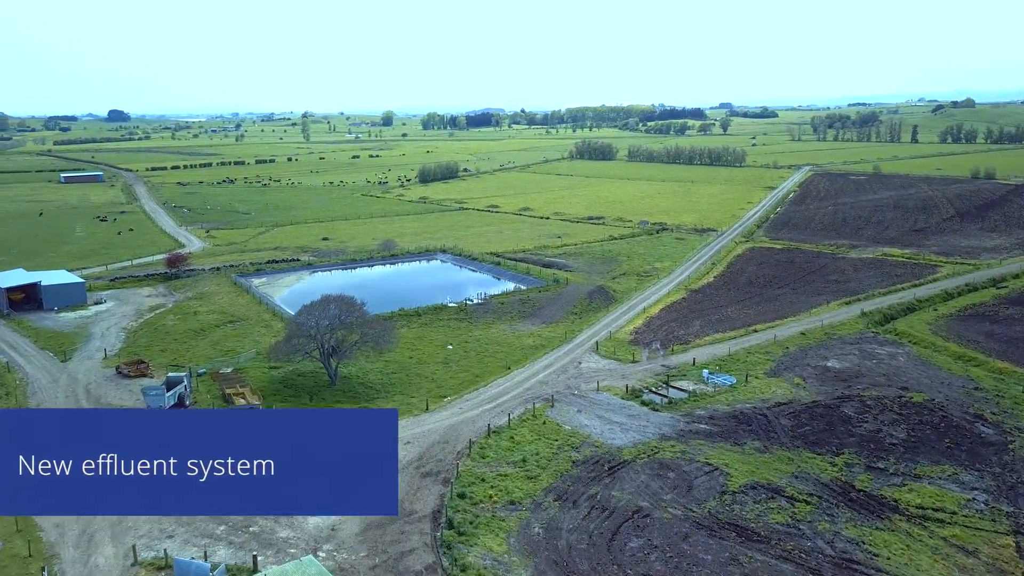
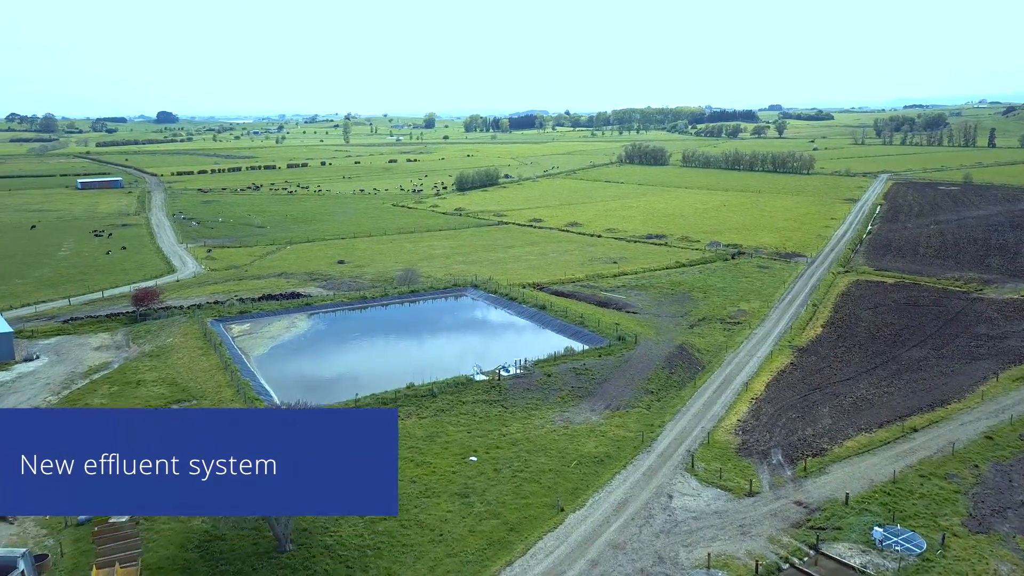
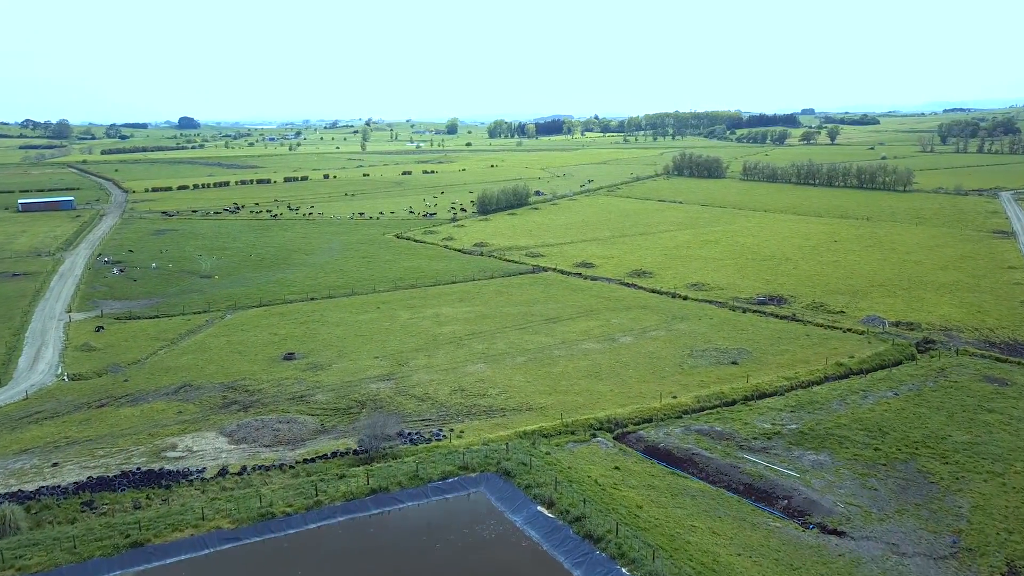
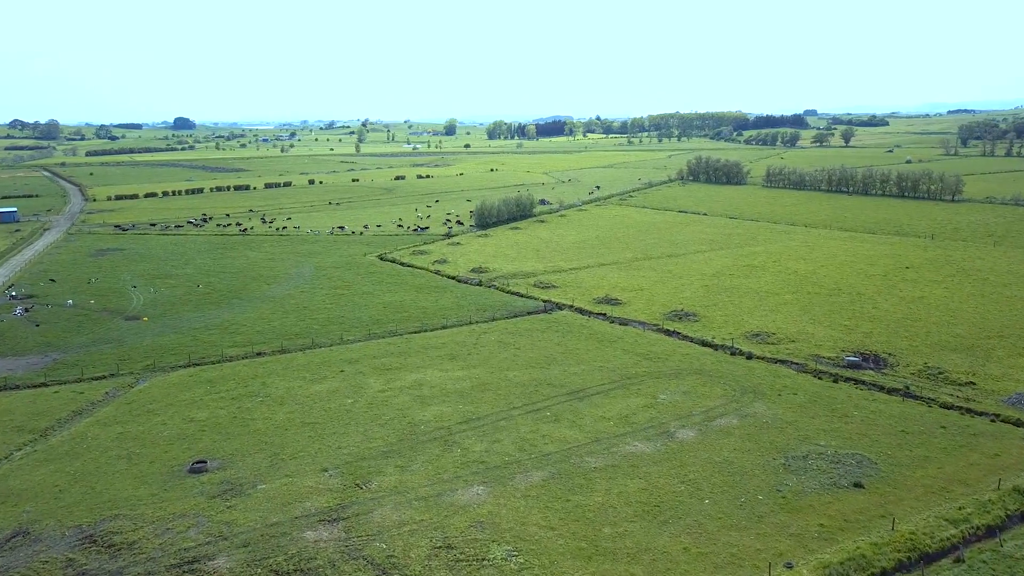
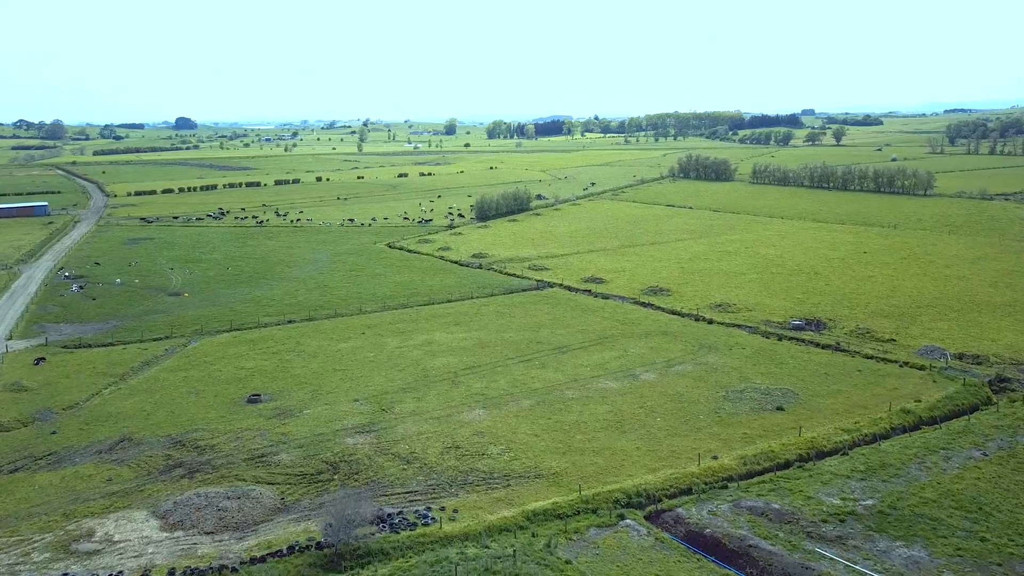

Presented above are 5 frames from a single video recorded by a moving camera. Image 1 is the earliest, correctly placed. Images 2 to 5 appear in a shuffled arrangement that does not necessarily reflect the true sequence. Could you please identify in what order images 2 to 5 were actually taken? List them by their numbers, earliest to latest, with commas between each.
2, 3, 5, 4
